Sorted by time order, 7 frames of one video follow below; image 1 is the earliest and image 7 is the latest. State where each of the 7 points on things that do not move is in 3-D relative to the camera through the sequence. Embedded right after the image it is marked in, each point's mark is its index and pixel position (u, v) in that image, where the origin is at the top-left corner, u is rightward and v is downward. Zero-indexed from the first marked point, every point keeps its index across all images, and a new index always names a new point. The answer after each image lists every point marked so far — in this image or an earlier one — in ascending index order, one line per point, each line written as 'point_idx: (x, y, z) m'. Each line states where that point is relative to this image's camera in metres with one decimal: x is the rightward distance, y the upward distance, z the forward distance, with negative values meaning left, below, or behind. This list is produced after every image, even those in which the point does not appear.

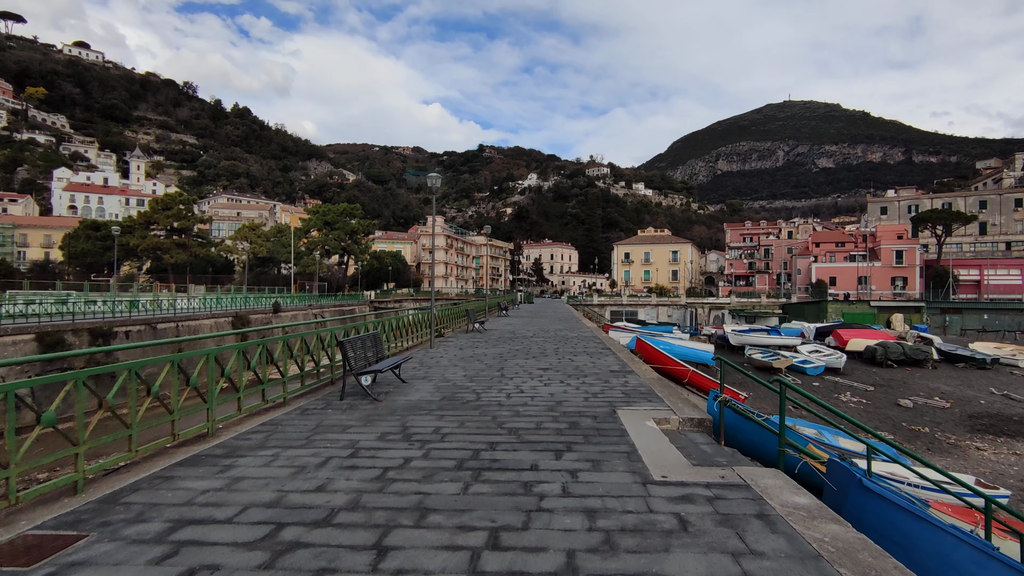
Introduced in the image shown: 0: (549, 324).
0: (+1.3, -1.2, +19.5) m
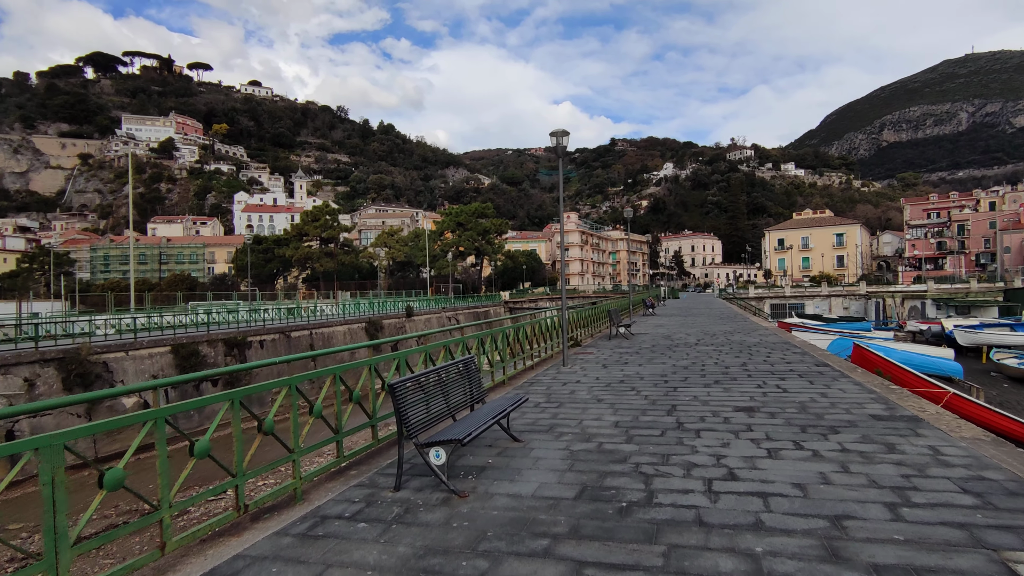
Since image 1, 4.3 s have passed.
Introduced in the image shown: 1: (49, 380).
0: (+5.4, -1.0, +15.6) m
1: (-10.3, -2.1, +13.2) m
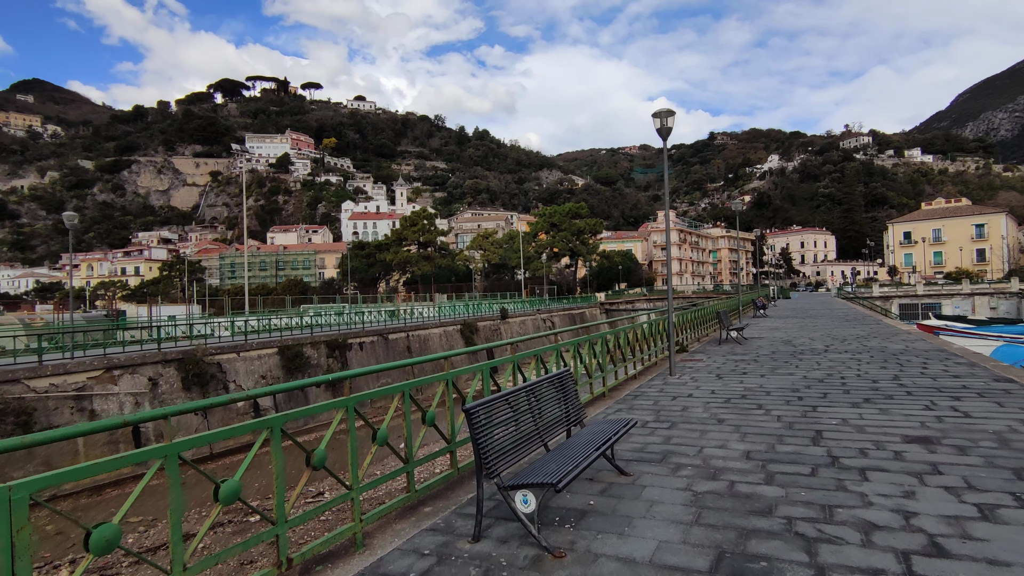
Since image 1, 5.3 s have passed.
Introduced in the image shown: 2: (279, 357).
0: (+7.8, -1.0, +13.8) m
1: (-8.1, -2.2, +14.0) m
2: (-6.8, -2.0, +17.1) m
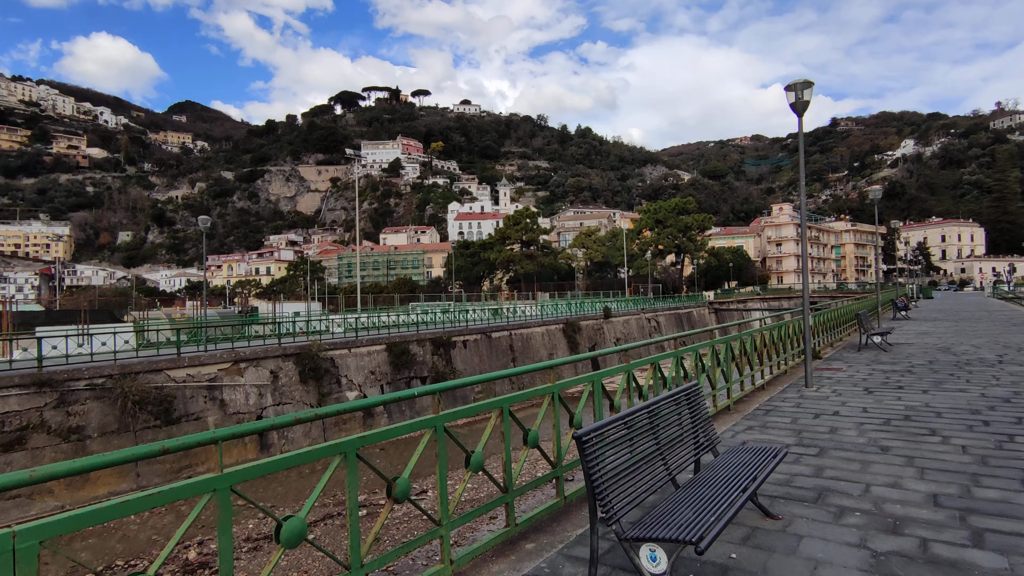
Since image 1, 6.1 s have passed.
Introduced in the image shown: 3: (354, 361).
0: (+10.1, -1.0, +11.7) m
1: (-5.6, -2.2, +14.6) m
2: (-3.8, -2.0, +17.5) m
3: (-4.4, -2.0, +16.4) m
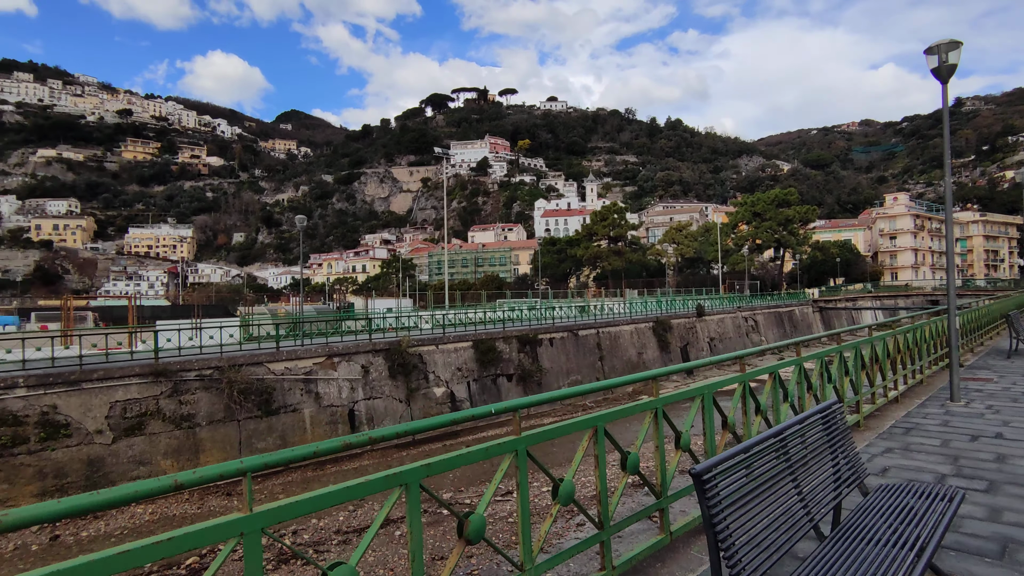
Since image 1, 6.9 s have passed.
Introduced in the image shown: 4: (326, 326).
0: (+11.6, -0.9, +9.7) m
1: (-3.4, -2.1, +14.9) m
2: (-1.2, -1.9, +17.5) m
3: (-2.0, -2.0, +16.5) m
4: (-5.8, -1.2, +18.1) m
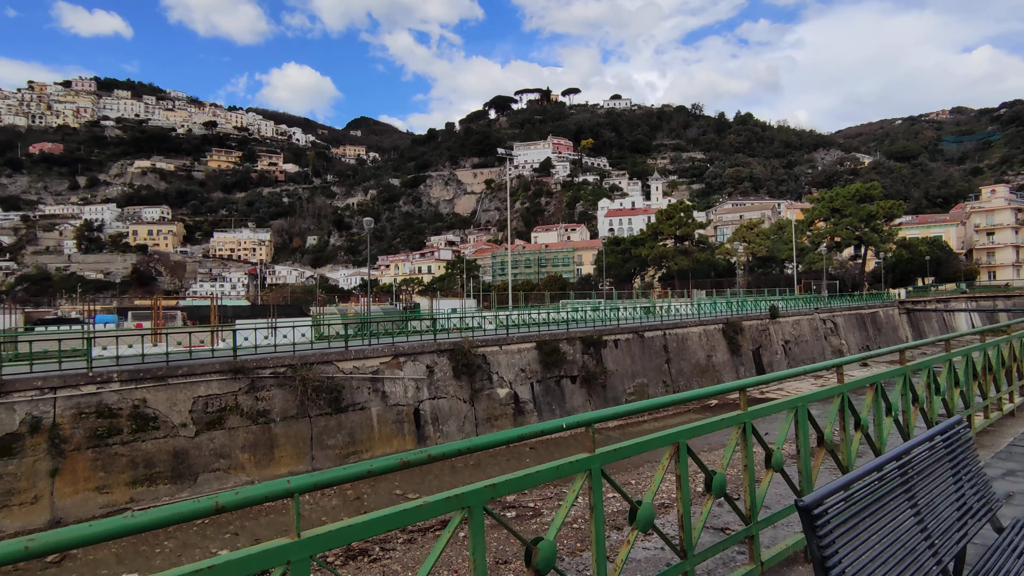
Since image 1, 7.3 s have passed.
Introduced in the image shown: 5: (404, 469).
0: (+12.6, -0.9, +8.2) m
1: (-1.7, -2.1, +15.0) m
2: (+0.7, -1.9, +17.3) m
3: (-0.2, -2.0, +16.4) m
4: (-3.8, -1.2, +18.4) m
5: (-0.3, -0.5, +1.7) m
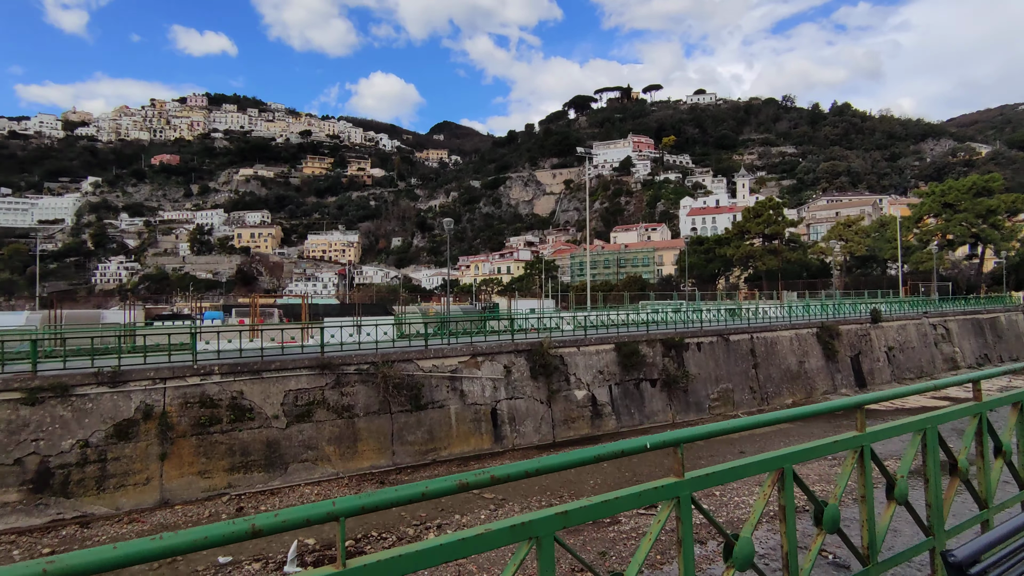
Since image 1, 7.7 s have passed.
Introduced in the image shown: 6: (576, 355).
0: (+13.6, -1.0, +6.3) m
1: (+0.2, -2.1, +14.9) m
2: (+3.0, -1.9, +16.9) m
3: (+2.0, -2.0, +16.1) m
4: (-1.3, -1.2, +18.6) m
5: (-0.1, -0.5, +1.6) m
6: (+1.7, -1.8, +16.0) m
